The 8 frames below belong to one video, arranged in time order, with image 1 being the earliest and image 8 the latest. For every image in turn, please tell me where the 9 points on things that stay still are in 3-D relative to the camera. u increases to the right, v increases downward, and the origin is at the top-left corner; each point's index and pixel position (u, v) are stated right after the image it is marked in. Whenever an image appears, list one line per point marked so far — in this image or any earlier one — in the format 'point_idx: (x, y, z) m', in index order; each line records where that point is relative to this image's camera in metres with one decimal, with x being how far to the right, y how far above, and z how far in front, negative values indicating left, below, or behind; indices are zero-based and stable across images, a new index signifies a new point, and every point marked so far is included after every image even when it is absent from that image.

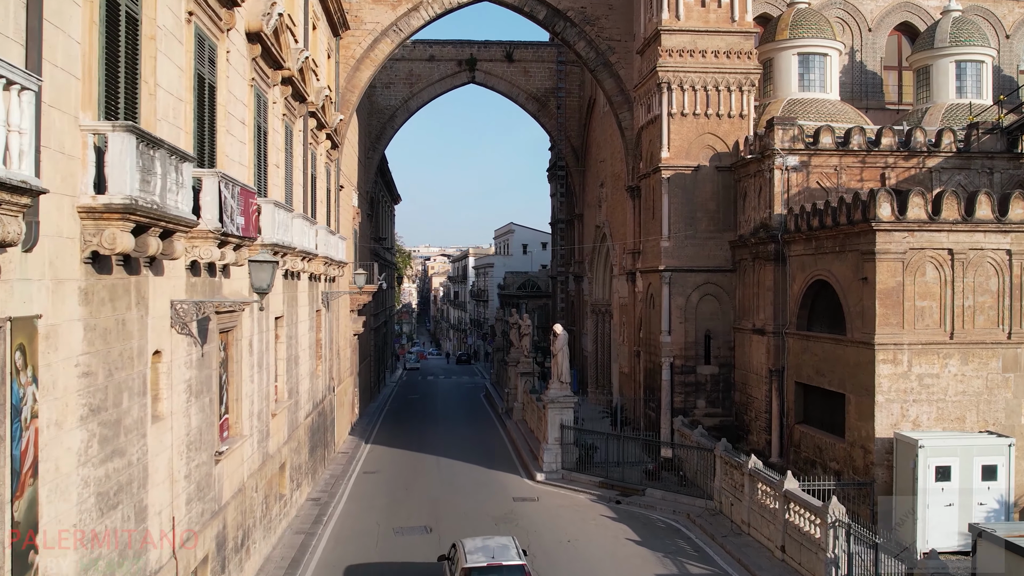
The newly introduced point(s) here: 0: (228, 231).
0: (-3.0, +0.6, +9.5) m
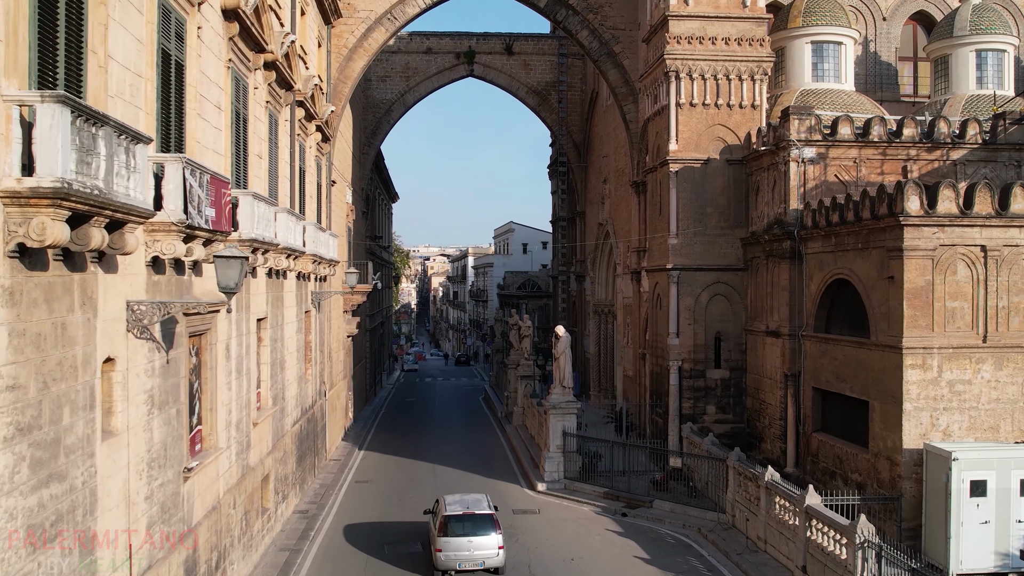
0: (-3.0, +0.6, +8.5) m
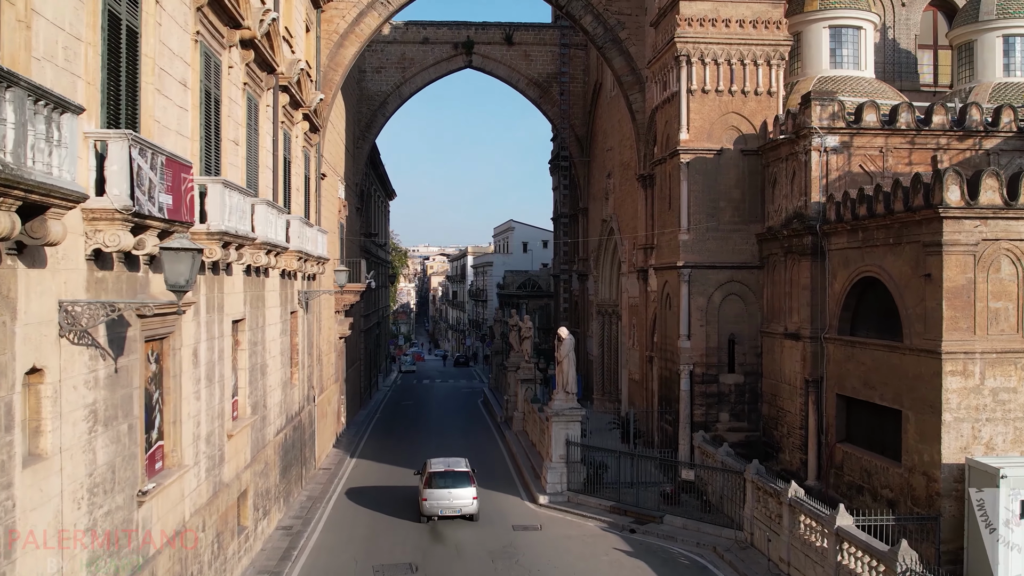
0: (-3.0, +0.6, +7.4) m
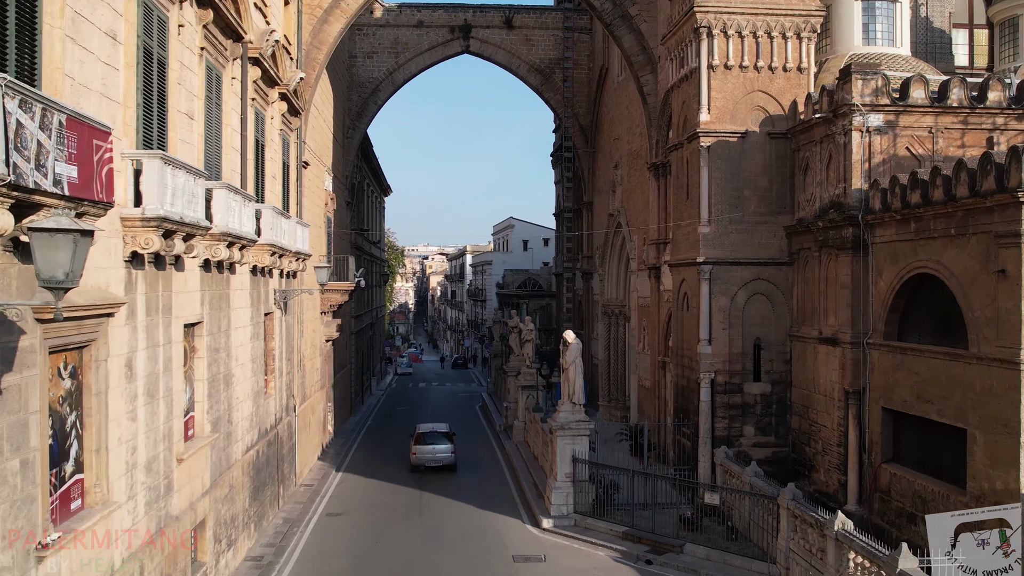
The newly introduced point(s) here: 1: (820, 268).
0: (-3.0, +0.6, +5.6) m
1: (+4.7, +0.3, +13.9) m
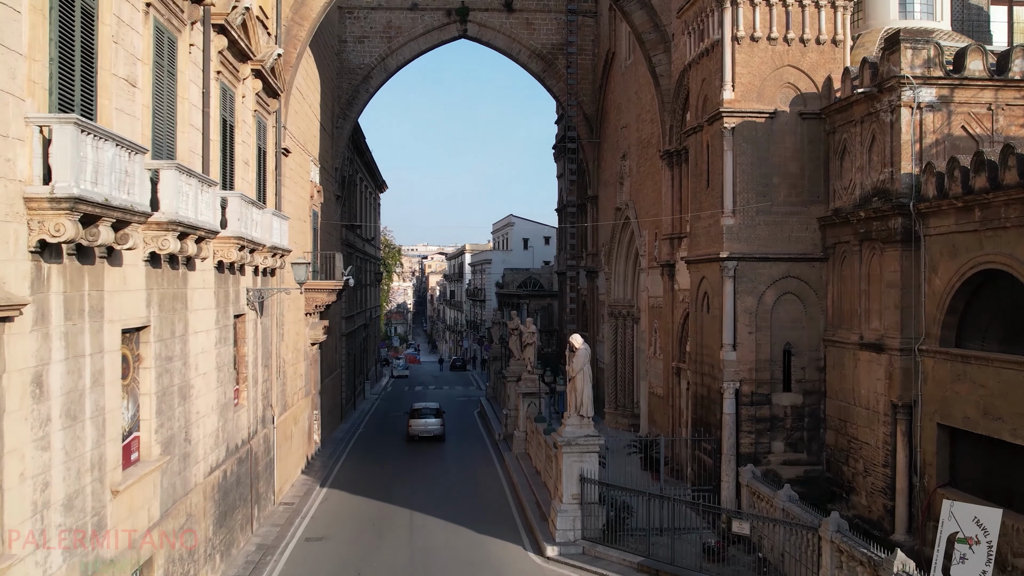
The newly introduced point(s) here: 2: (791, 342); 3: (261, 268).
0: (-3.0, +0.6, +4.0) m
1: (+4.7, +0.3, +12.3) m
2: (+4.1, -0.8, +13.4) m
3: (-4.0, +0.3, +14.4) m
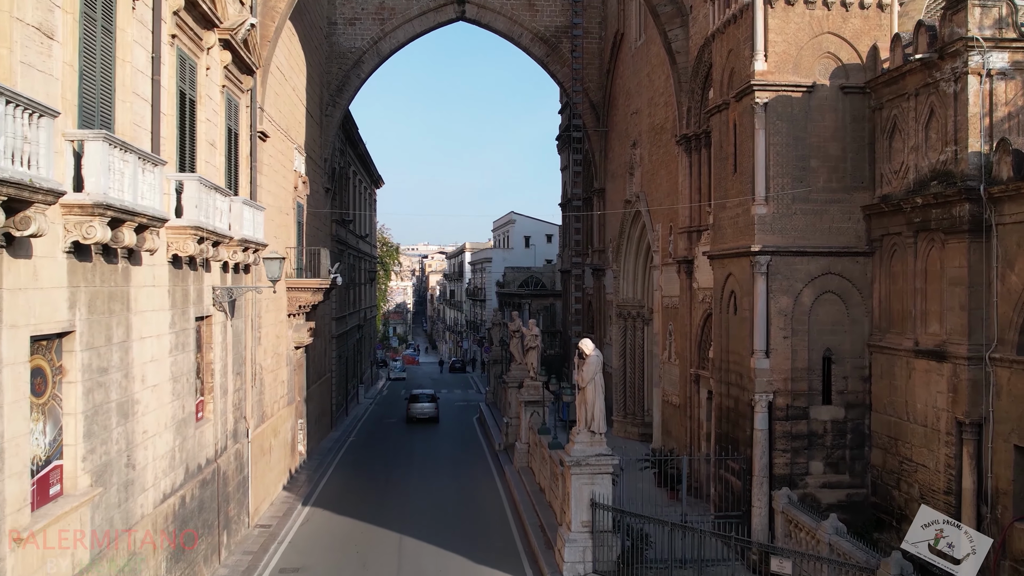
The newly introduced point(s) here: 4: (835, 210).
0: (-3.0, +0.7, +2.4) m
1: (+4.7, +0.4, +10.6) m
2: (+4.1, -0.8, +11.7) m
3: (-4.0, +0.3, +12.8) m
4: (+4.2, +1.0, +11.7) m
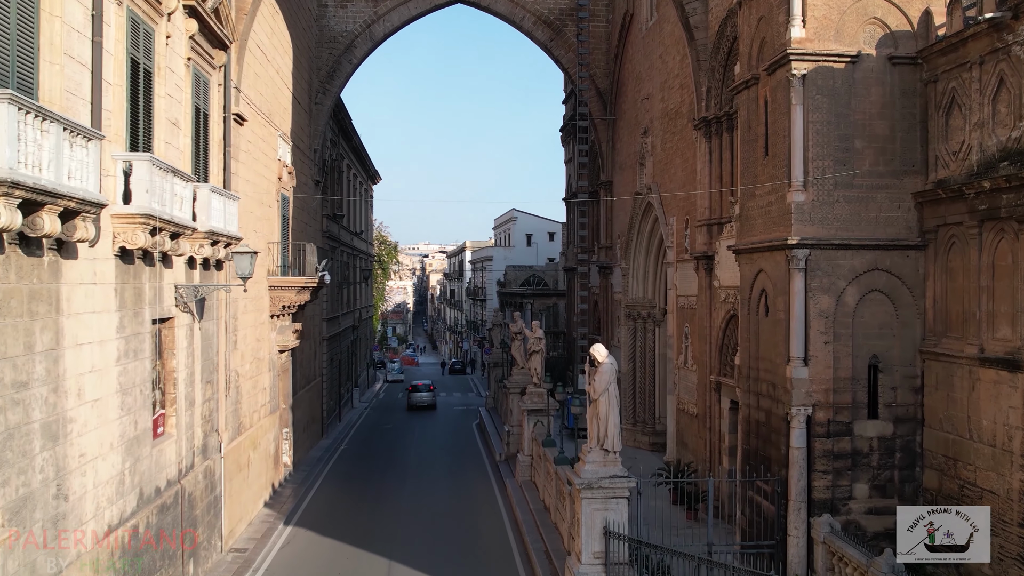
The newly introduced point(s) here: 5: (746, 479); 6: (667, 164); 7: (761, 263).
0: (-2.9, +0.7, +1.0) m
1: (+4.8, +0.4, +9.2) m
2: (+4.2, -0.8, +10.3) m
3: (-4.0, +0.4, +11.4) m
4: (+4.2, +1.0, +10.2) m
5: (+2.9, -2.4, +11.4) m
6: (+2.9, +2.3, +17.0) m
7: (+3.1, +0.3, +11.1) m
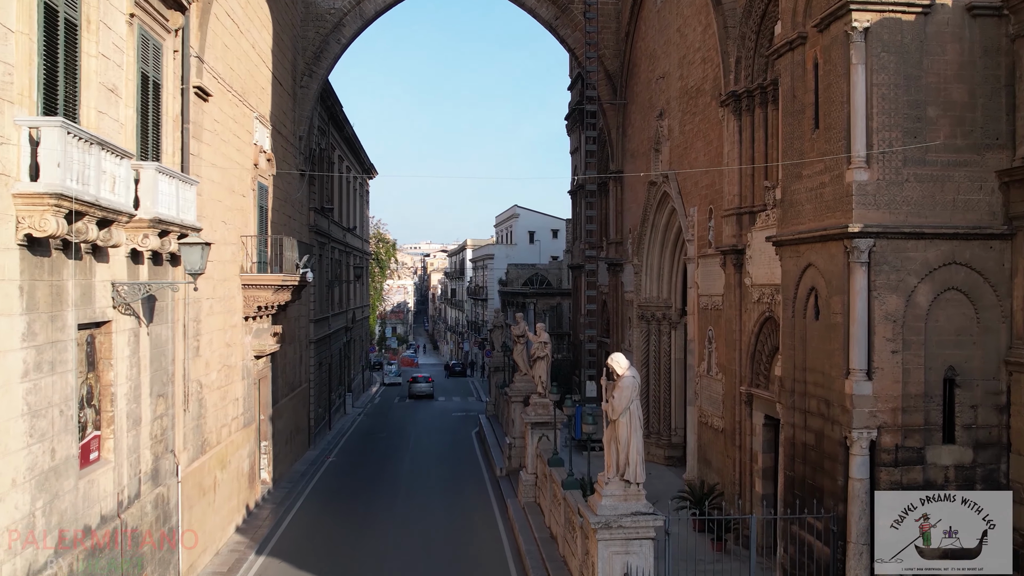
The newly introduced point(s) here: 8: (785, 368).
0: (-3.0, +0.7, -0.8) m
1: (+4.8, +0.4, +7.4) m
2: (+4.2, -0.7, +8.5) m
3: (-3.9, +0.4, +9.6) m
4: (+4.2, +1.0, +8.5) m
5: (+3.0, -2.3, +9.6) m
6: (+3.0, +2.3, +15.2) m
7: (+3.1, +0.3, +9.4) m
8: (+3.0, -0.9, +10.1) m
